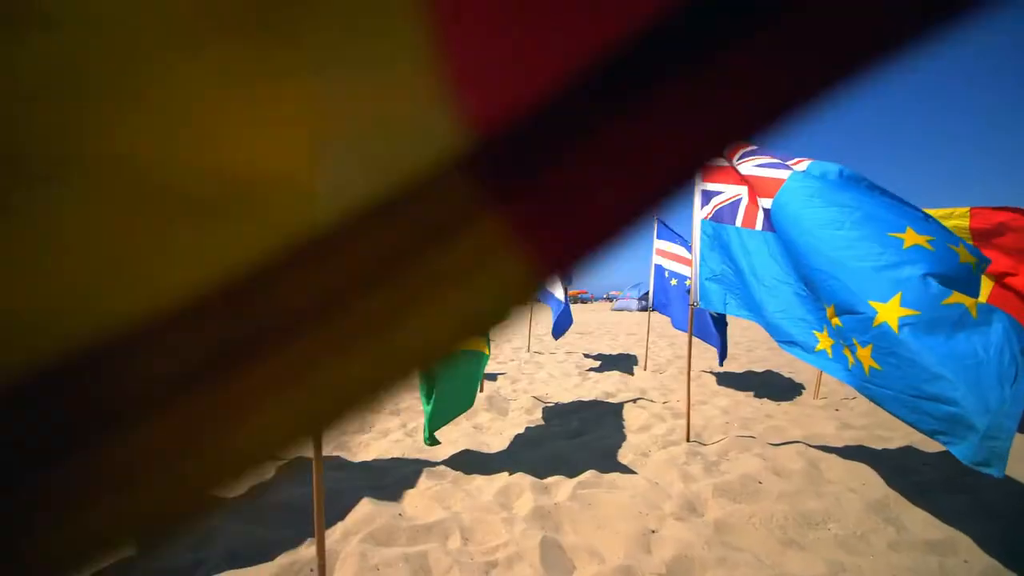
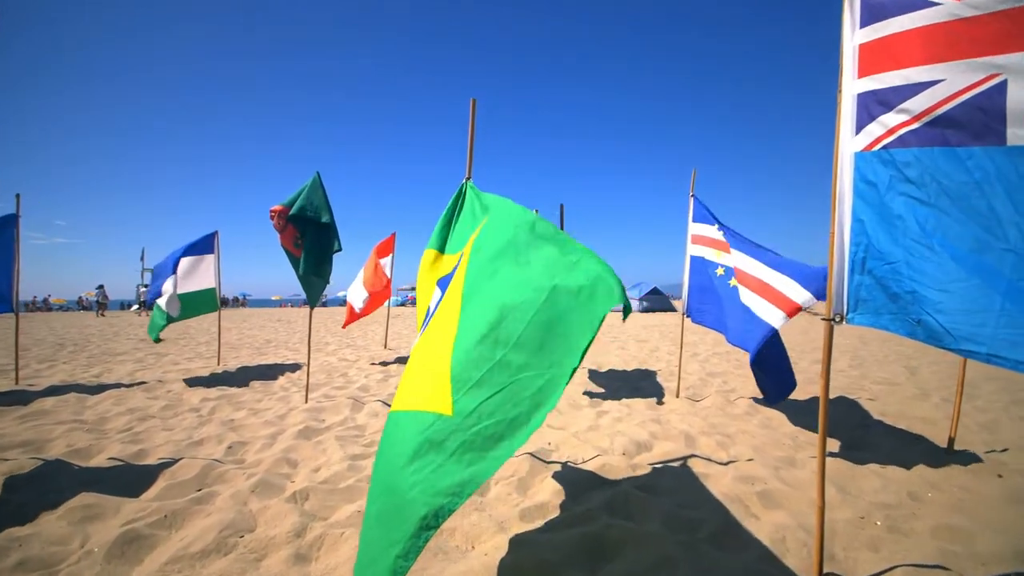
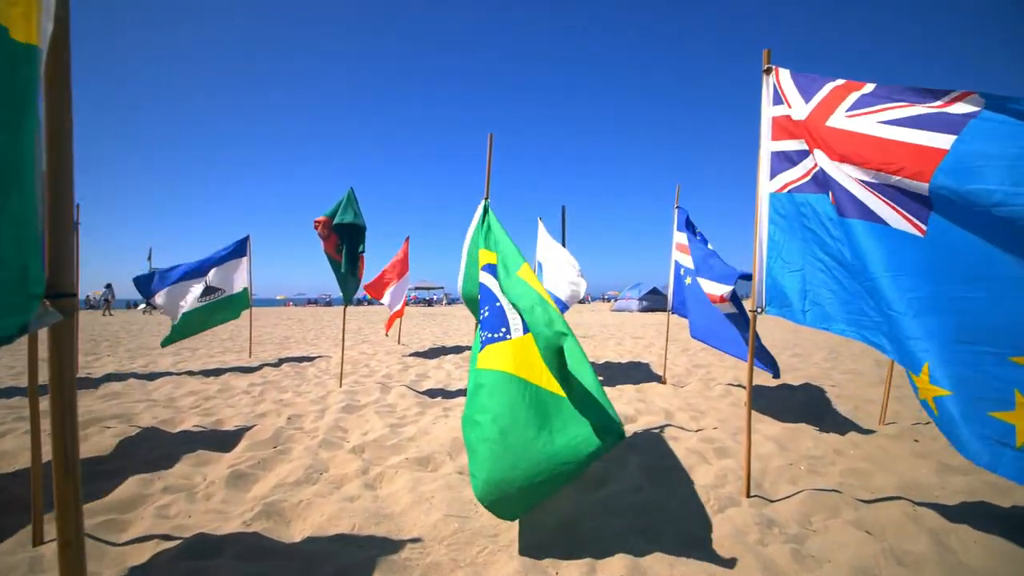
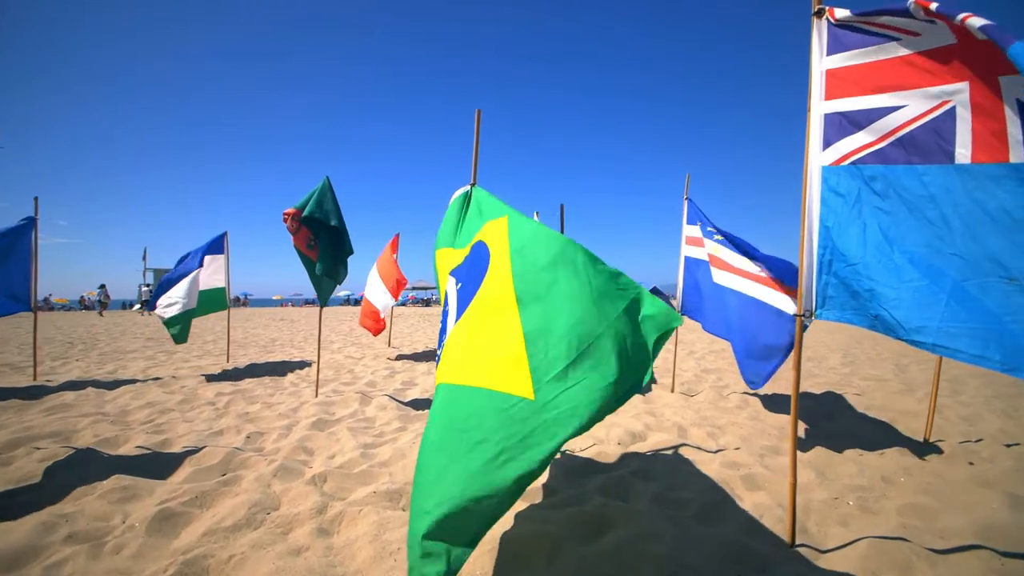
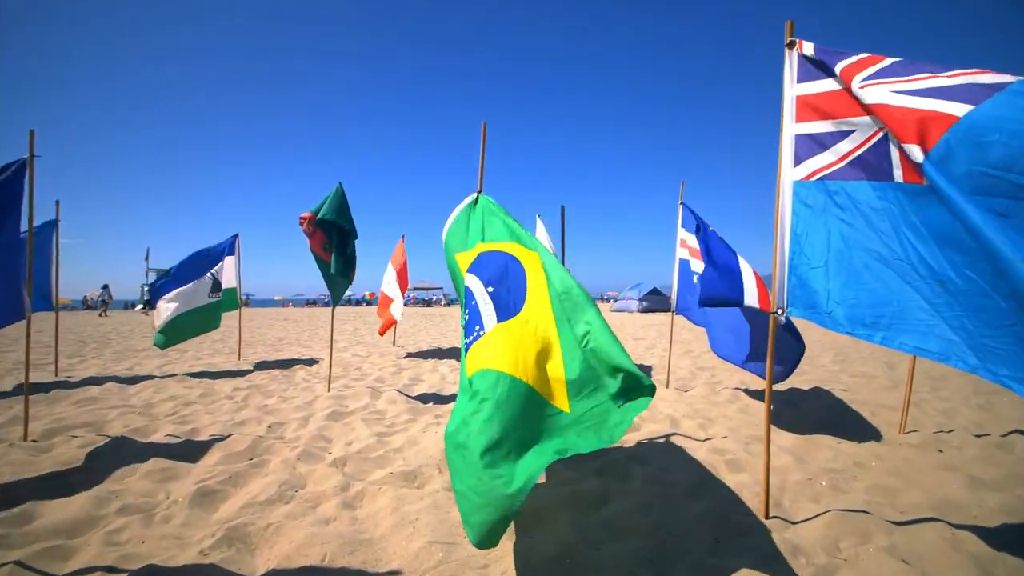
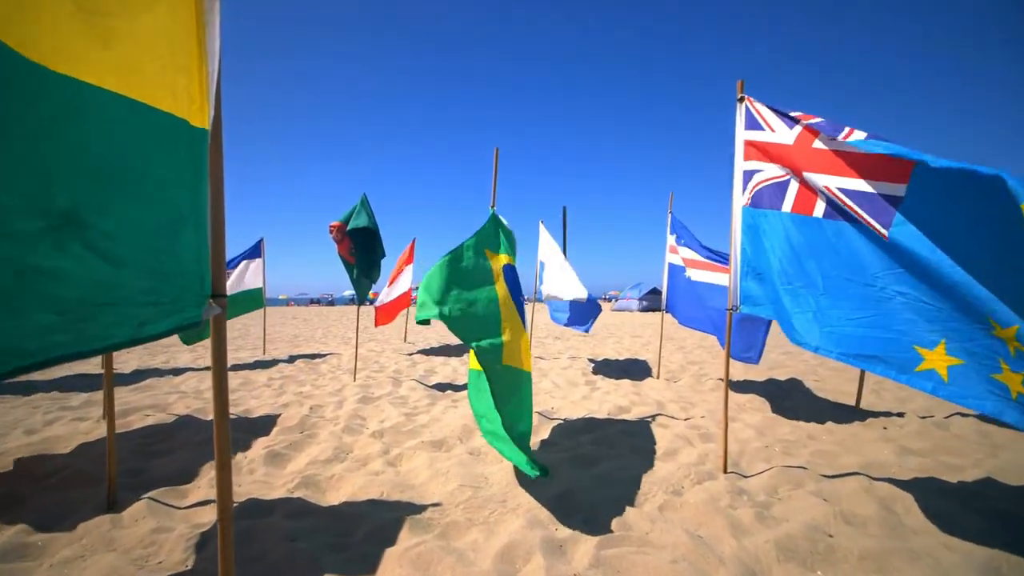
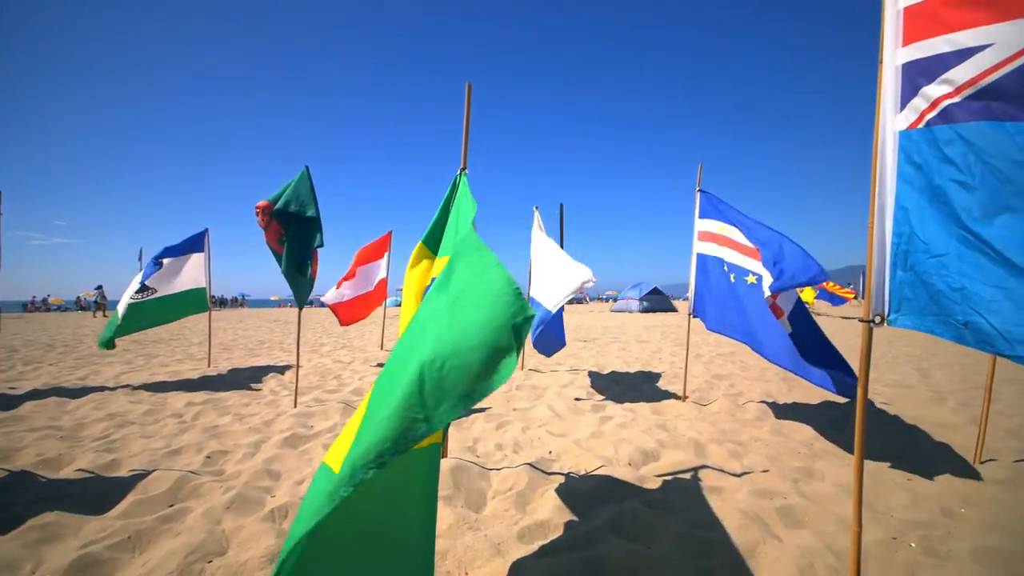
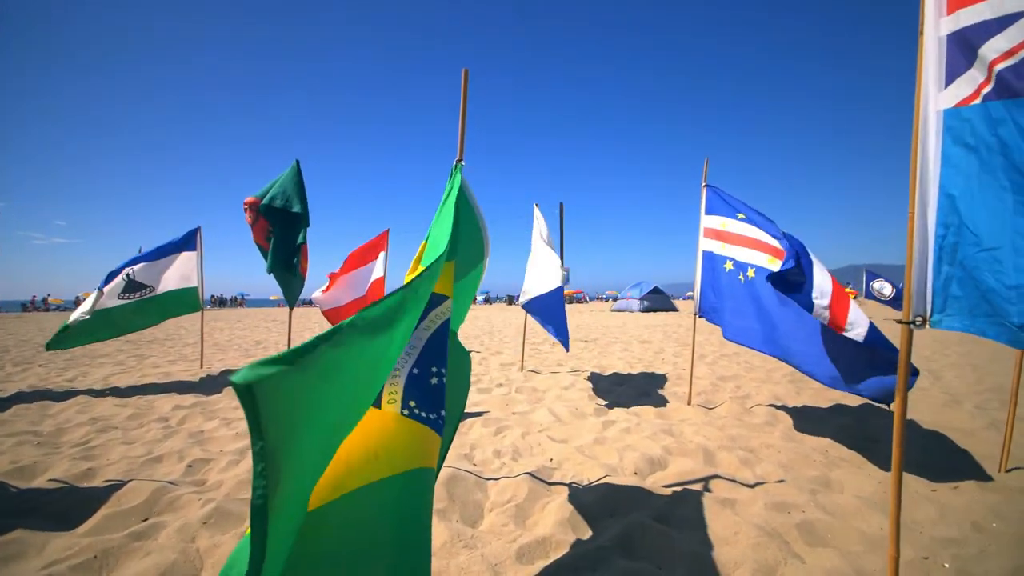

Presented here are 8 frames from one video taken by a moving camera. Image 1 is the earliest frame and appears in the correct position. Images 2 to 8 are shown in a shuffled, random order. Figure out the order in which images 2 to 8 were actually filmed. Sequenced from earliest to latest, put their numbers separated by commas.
6, 3, 5, 4, 2, 7, 8
